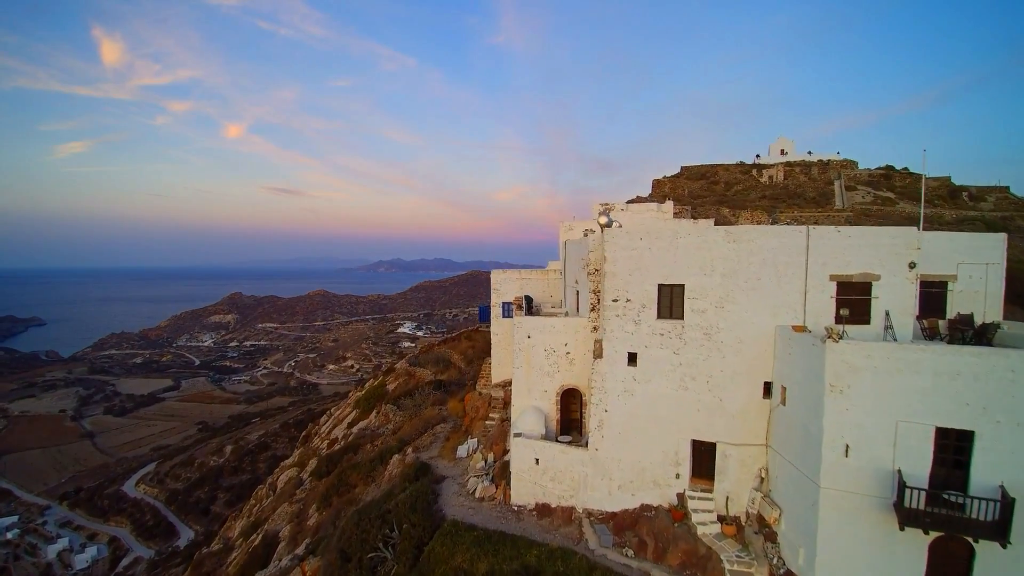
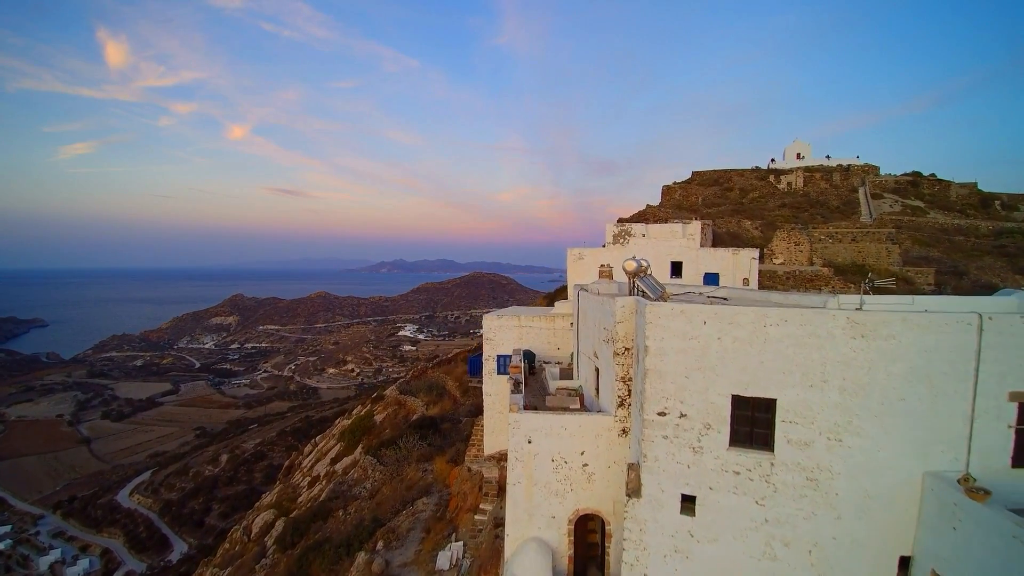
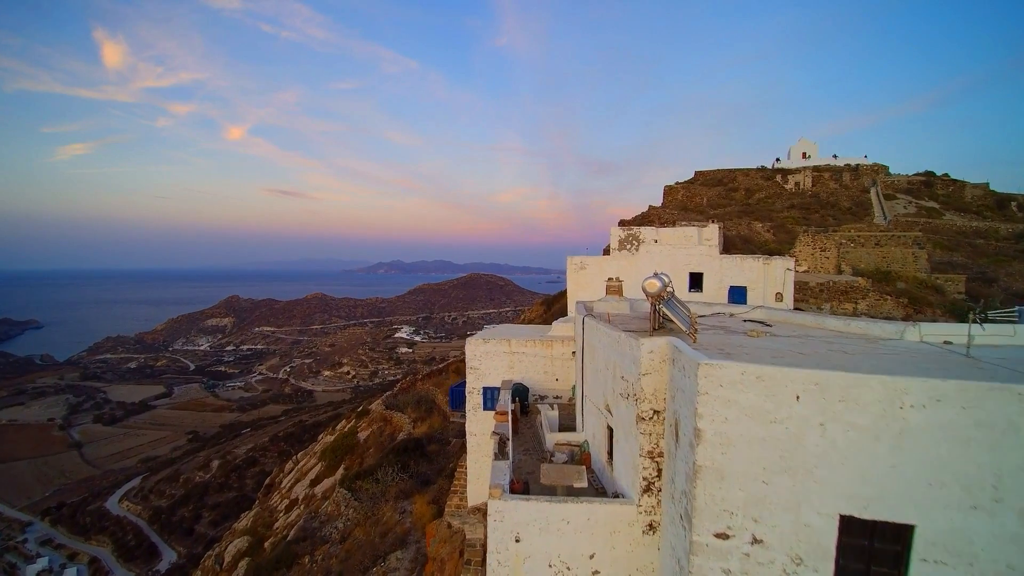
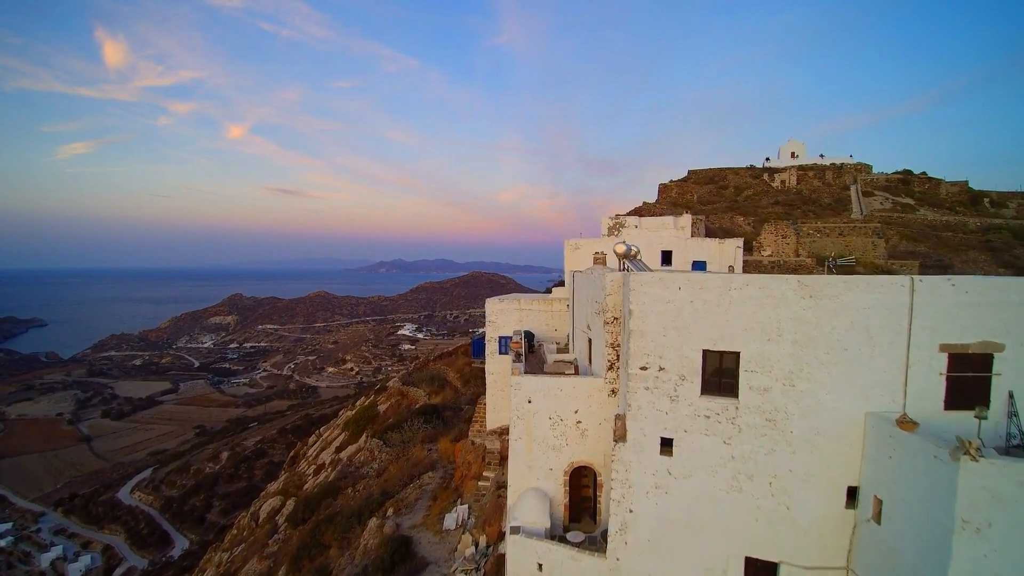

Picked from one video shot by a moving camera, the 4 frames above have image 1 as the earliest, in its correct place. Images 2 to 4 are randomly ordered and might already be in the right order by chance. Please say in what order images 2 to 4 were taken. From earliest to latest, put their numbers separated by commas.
4, 2, 3
